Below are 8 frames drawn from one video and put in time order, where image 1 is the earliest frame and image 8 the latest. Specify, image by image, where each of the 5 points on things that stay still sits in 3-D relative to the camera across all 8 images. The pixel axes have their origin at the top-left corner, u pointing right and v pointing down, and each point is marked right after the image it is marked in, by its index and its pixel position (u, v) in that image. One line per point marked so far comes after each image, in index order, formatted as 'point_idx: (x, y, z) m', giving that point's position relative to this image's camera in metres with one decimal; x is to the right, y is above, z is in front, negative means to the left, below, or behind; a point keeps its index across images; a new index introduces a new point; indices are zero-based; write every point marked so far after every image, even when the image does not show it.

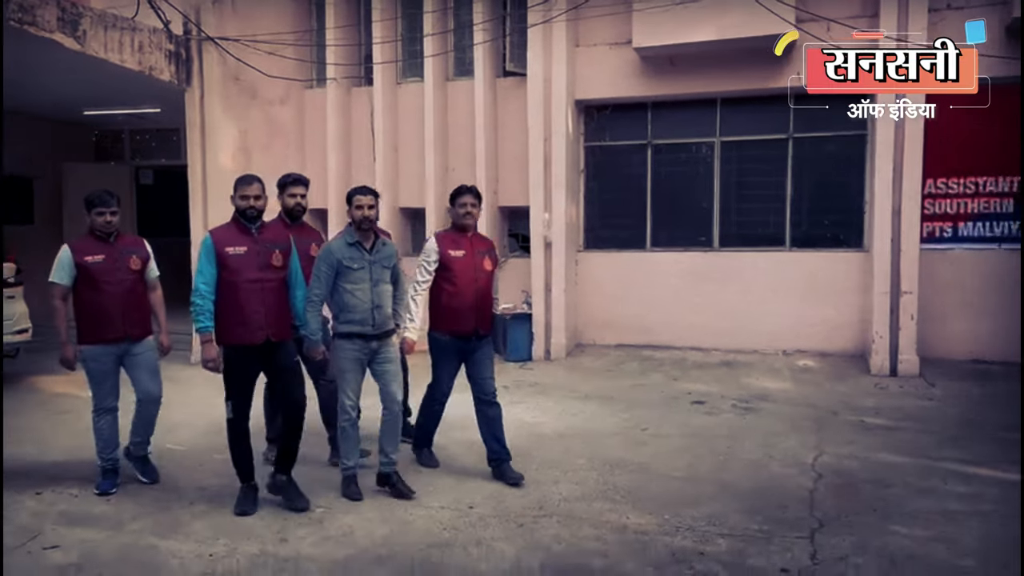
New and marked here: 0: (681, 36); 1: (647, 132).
0: (+1.8, +2.6, +8.4) m
1: (+1.5, +1.8, +9.3) m
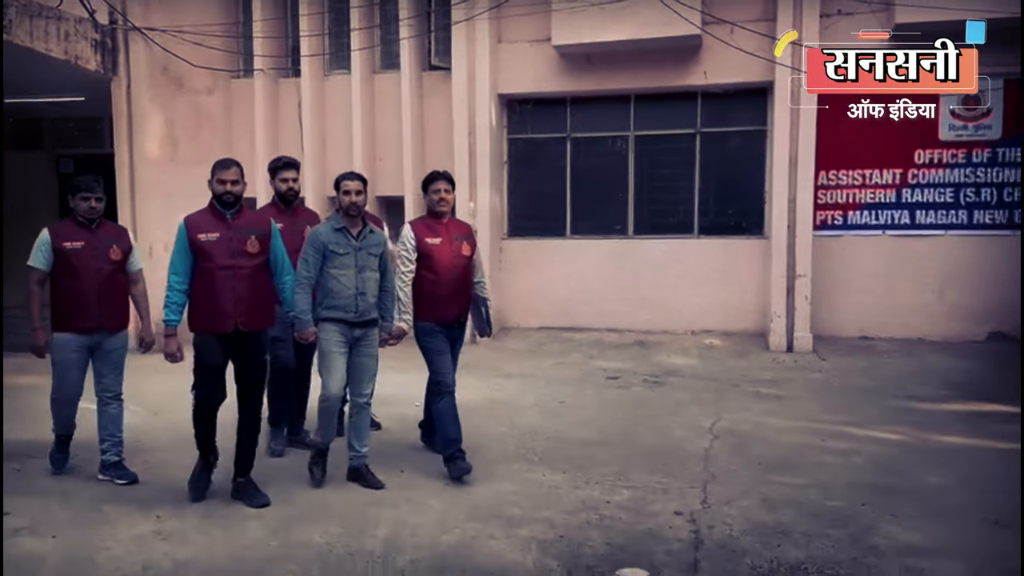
0: (+0.9, +2.8, +8.9) m
1: (+0.6, +2.0, +9.9) m
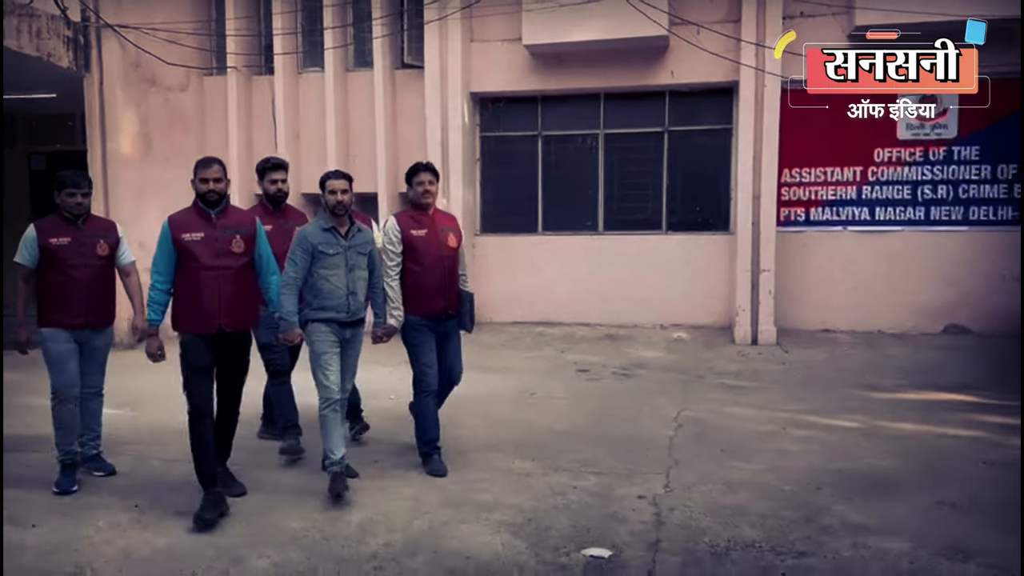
0: (+0.6, +2.8, +9.1) m
1: (+0.3, +2.0, +10.0) m
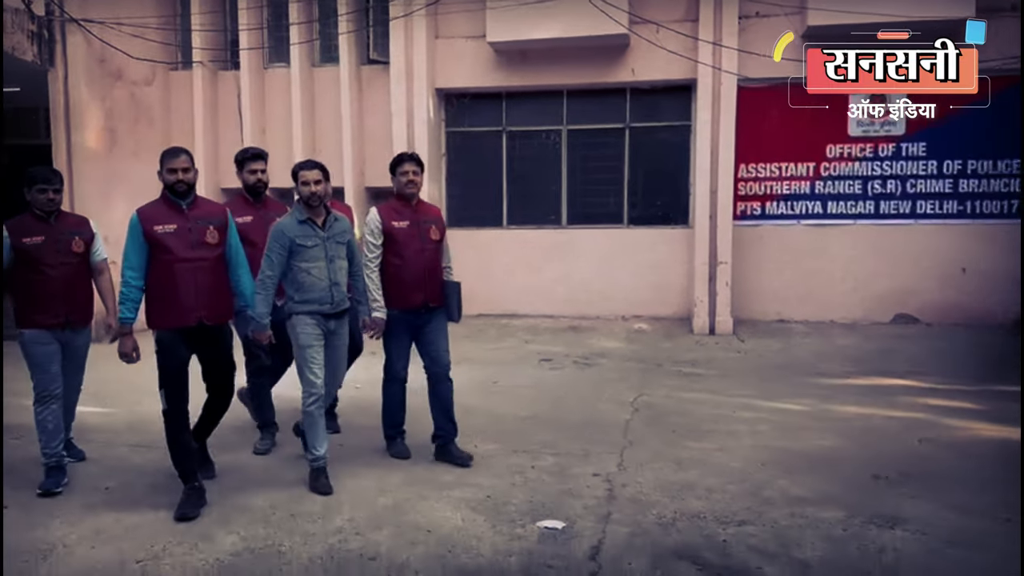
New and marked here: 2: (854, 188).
0: (+0.2, +2.9, +9.3) m
1: (-0.1, +2.1, +10.2) m
2: (+3.9, +1.1, +9.5) m
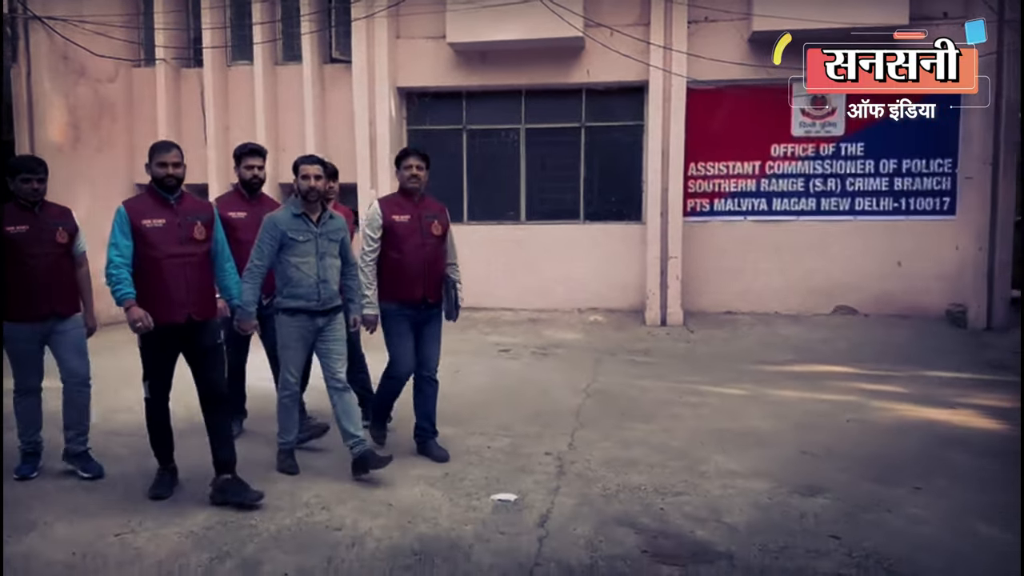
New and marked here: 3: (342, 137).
0: (-0.3, +3.0, +9.6) m
1: (-0.7, +2.2, +10.5) m
2: (+3.4, +1.2, +9.9) m
3: (-2.2, +1.9, +10.5) m
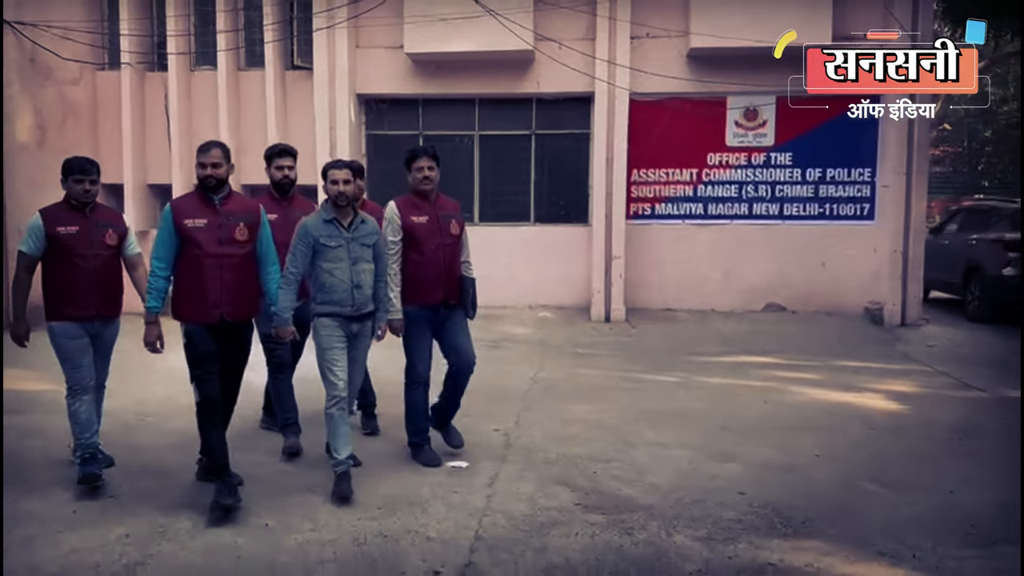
0: (-0.9, +3.0, +10.2) m
1: (-1.3, +2.2, +11.1) m
2: (+2.9, +1.2, +10.7) m
3: (-2.8, +2.0, +11.0) m
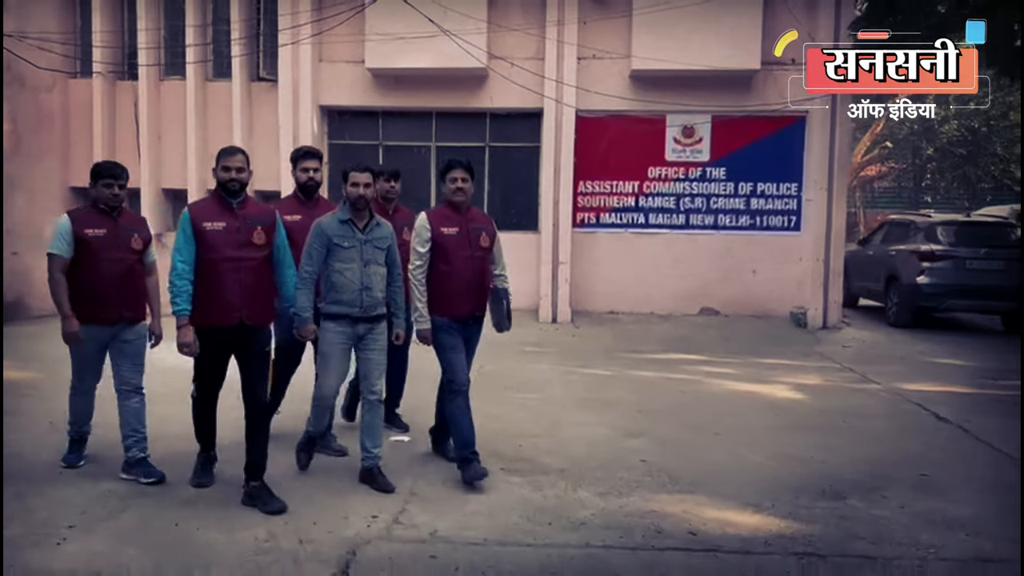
0: (-1.5, +3.0, +10.8) m
1: (-1.9, +2.2, +11.7) m
2: (+2.2, +1.2, +11.5) m
3: (-3.4, +2.0, +11.5) m
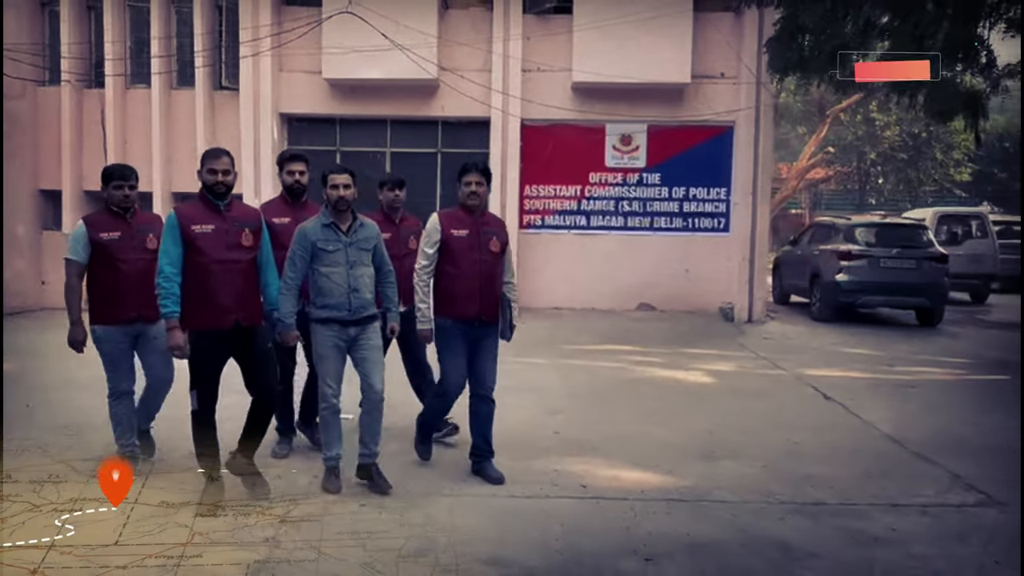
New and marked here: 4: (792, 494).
0: (-2.2, +3.0, +11.5) m
1: (-2.7, +2.2, +12.4) m
2: (+1.5, +1.2, +12.3) m
3: (-4.2, +2.0, +12.2) m
4: (+1.6, -1.2, +4.8) m
